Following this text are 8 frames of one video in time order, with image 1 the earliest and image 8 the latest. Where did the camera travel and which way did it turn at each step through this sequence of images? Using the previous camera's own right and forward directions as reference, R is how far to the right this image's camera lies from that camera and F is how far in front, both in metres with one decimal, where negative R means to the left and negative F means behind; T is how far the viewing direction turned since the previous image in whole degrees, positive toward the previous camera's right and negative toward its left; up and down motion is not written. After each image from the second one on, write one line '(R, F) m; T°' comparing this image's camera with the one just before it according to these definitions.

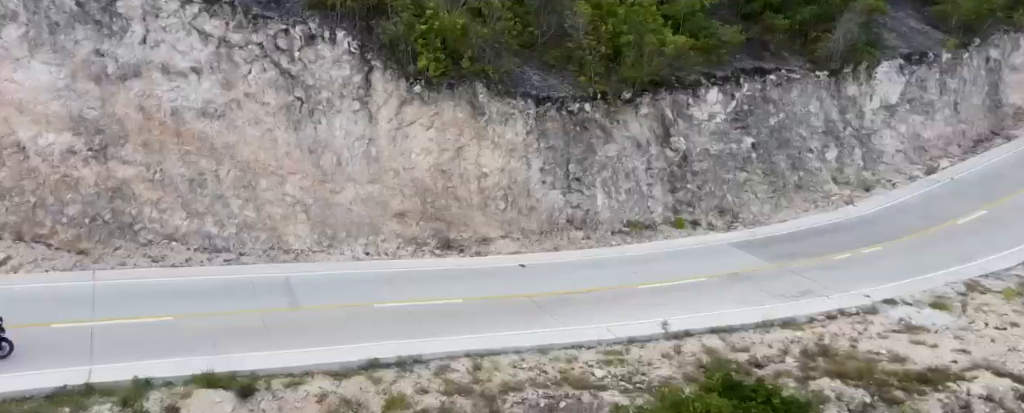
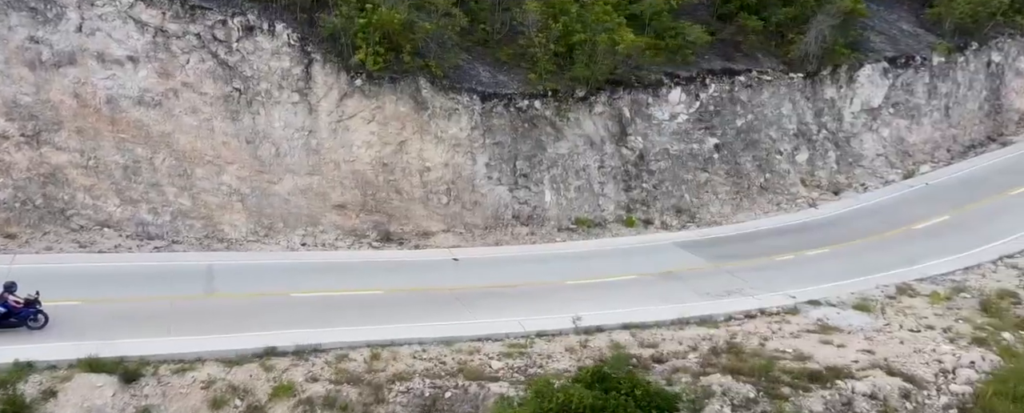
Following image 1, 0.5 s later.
(+1.7, -0.1) m; -1°
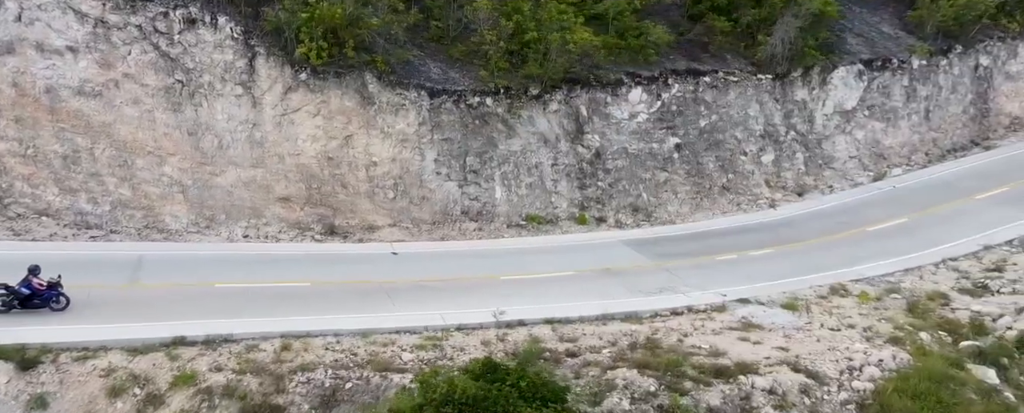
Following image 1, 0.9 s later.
(+1.3, -0.1) m; 0°
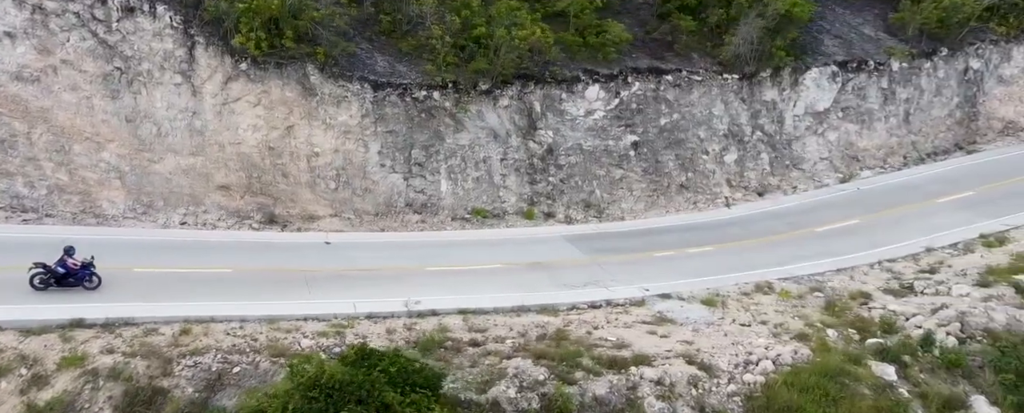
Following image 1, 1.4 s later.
(+1.5, -0.2) m; 0°
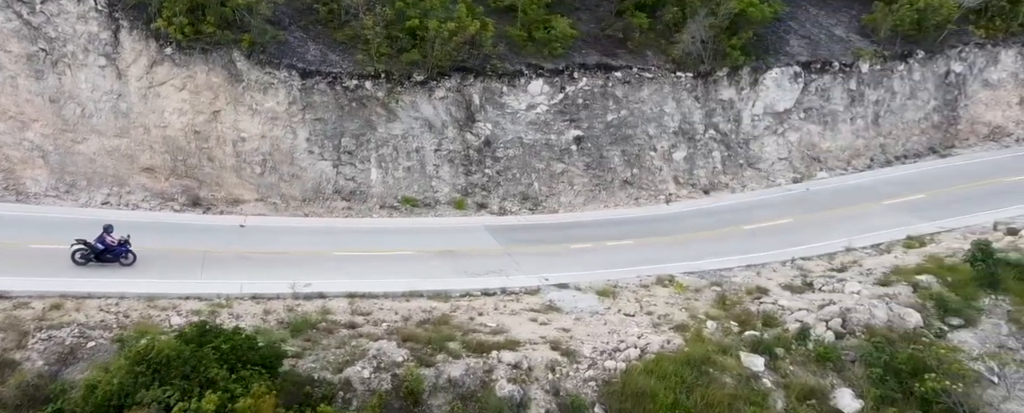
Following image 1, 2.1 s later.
(+2.0, -0.3) m; 0°
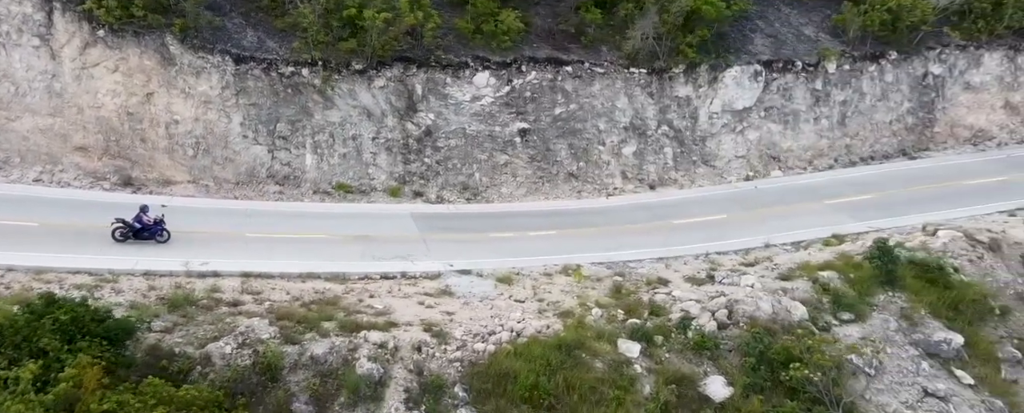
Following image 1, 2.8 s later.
(+2.0, -0.4) m; 0°
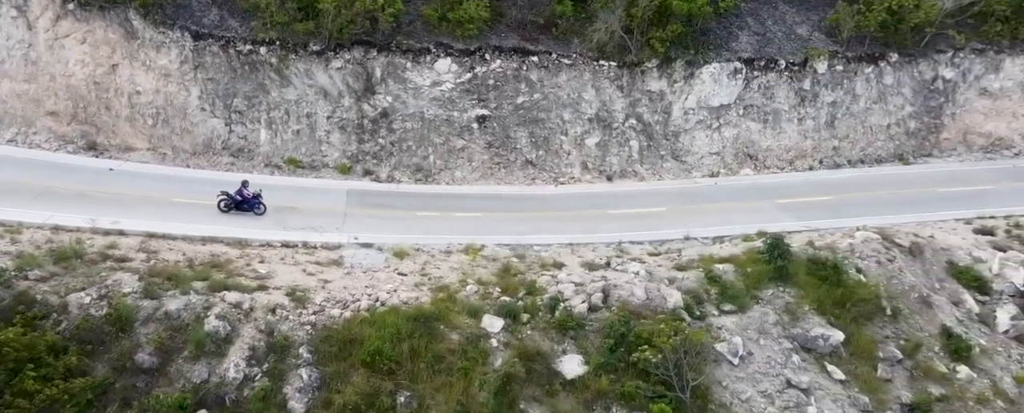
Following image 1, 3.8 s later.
(+3.1, -0.6) m; -3°
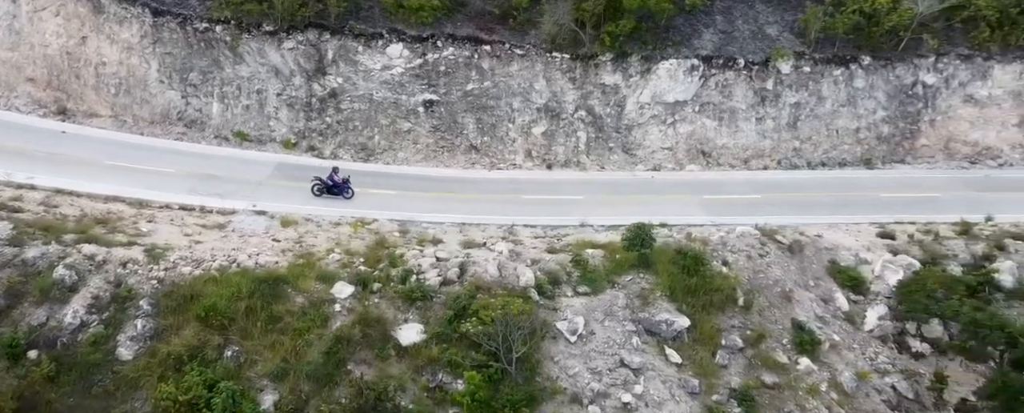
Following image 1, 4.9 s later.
(+3.7, -1.1) m; -3°
